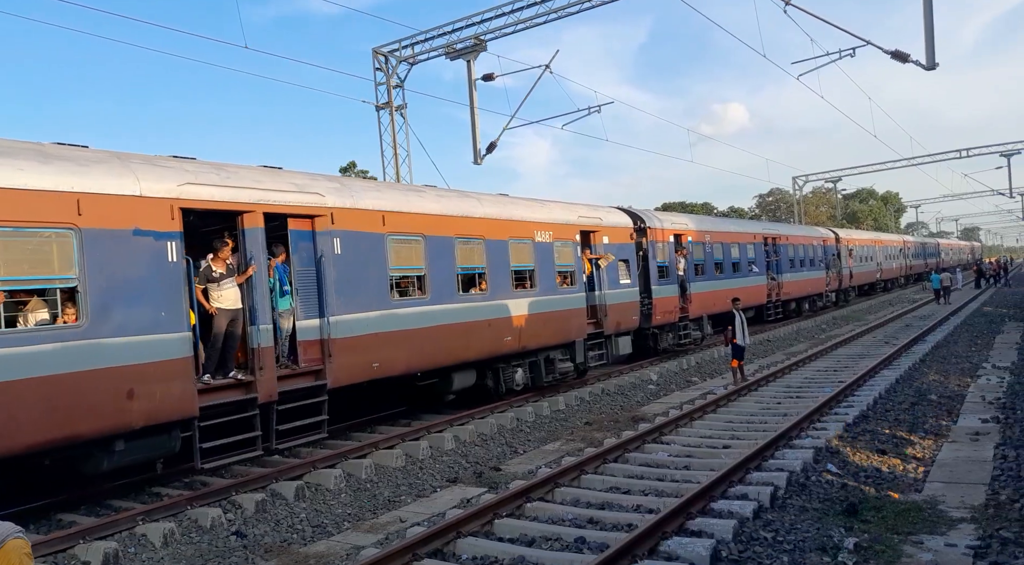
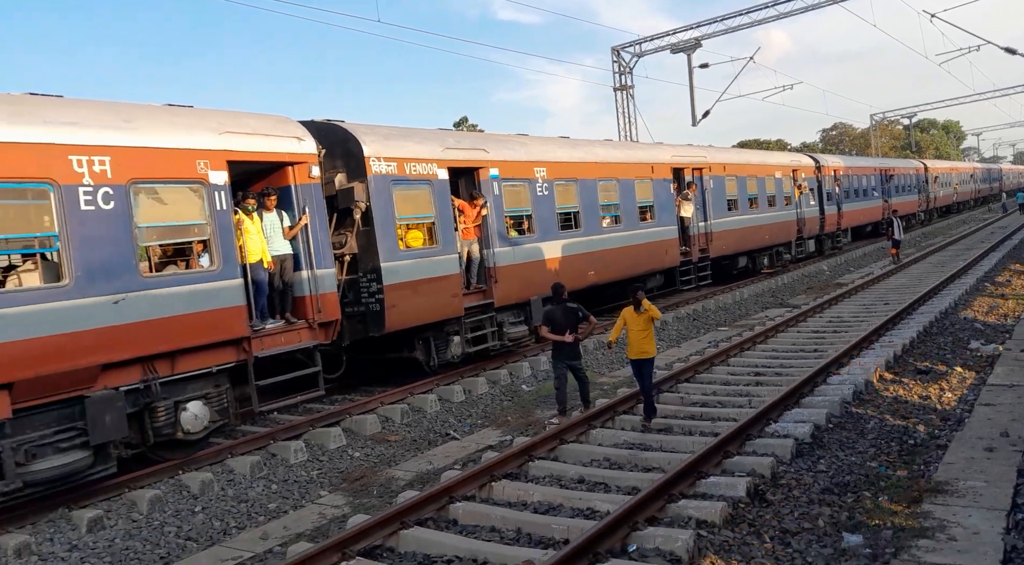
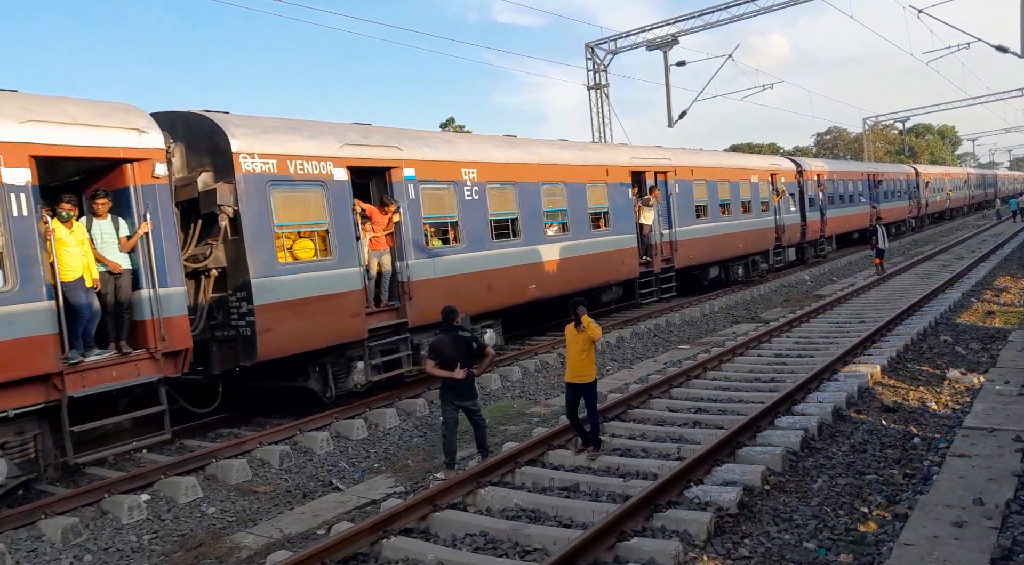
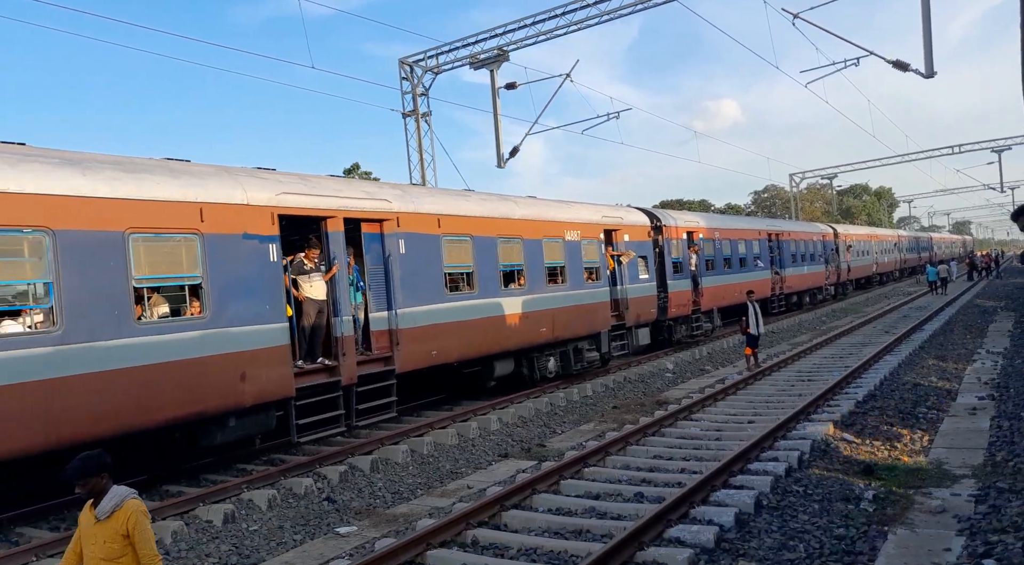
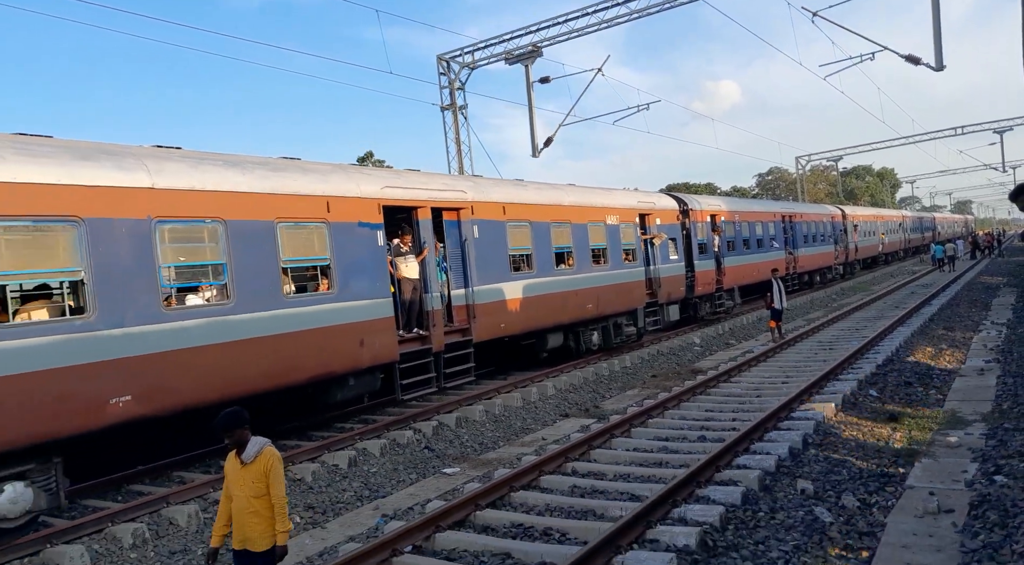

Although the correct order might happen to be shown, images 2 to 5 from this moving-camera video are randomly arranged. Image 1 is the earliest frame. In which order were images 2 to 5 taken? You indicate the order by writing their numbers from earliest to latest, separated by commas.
4, 5, 3, 2
